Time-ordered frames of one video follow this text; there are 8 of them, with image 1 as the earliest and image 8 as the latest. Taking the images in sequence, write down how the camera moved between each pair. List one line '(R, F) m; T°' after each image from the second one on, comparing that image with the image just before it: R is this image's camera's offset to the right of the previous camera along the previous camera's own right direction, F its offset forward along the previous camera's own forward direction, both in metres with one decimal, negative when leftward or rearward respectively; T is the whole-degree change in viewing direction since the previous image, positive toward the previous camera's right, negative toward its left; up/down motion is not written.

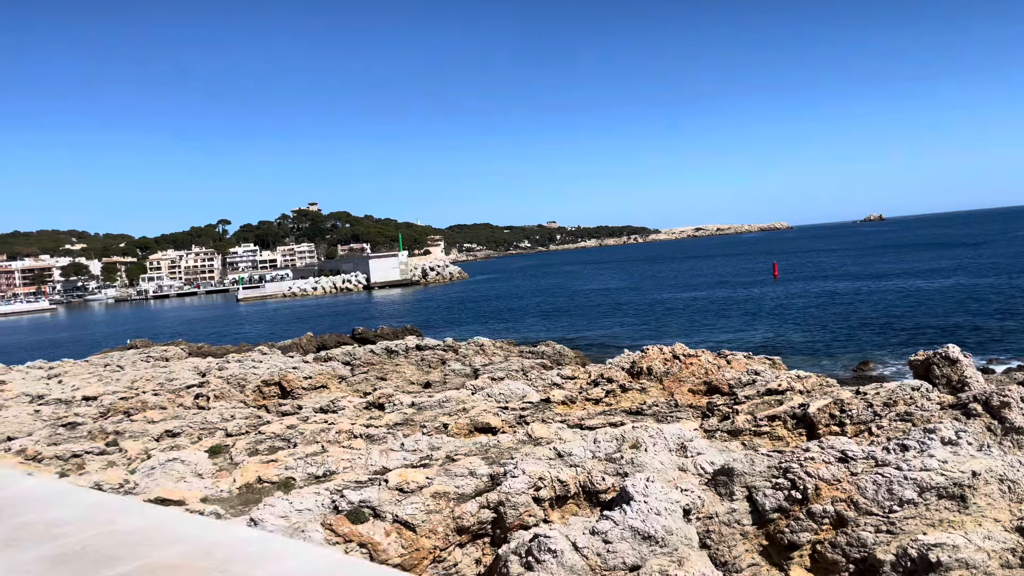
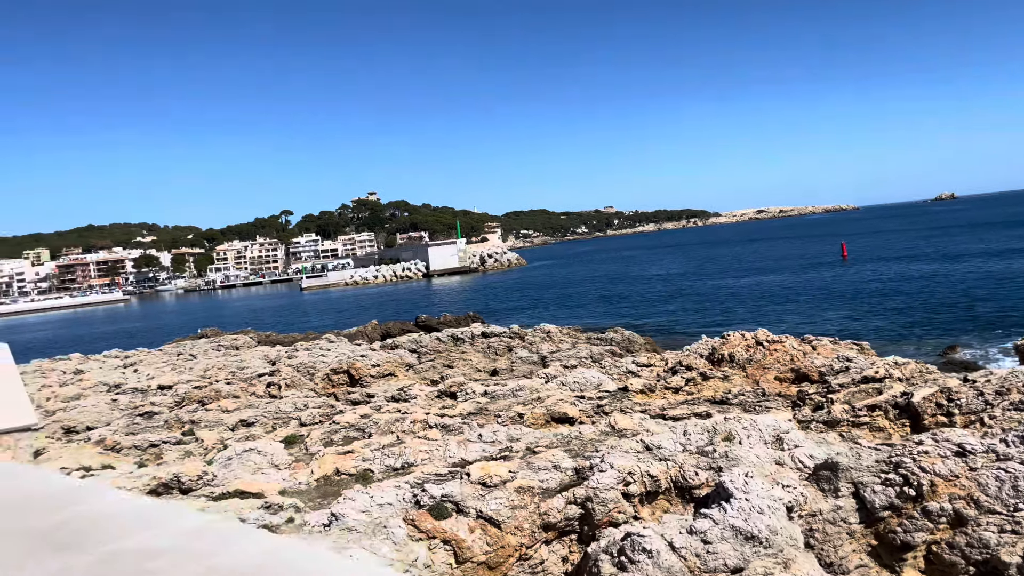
(-0.3, +0.5) m; -4°
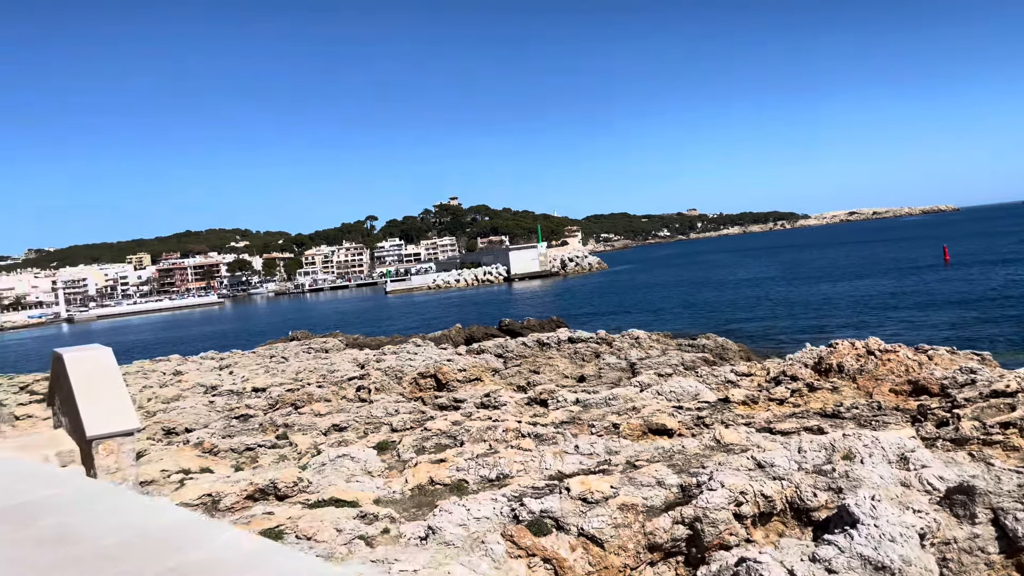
(-0.2, +0.4) m; -6°
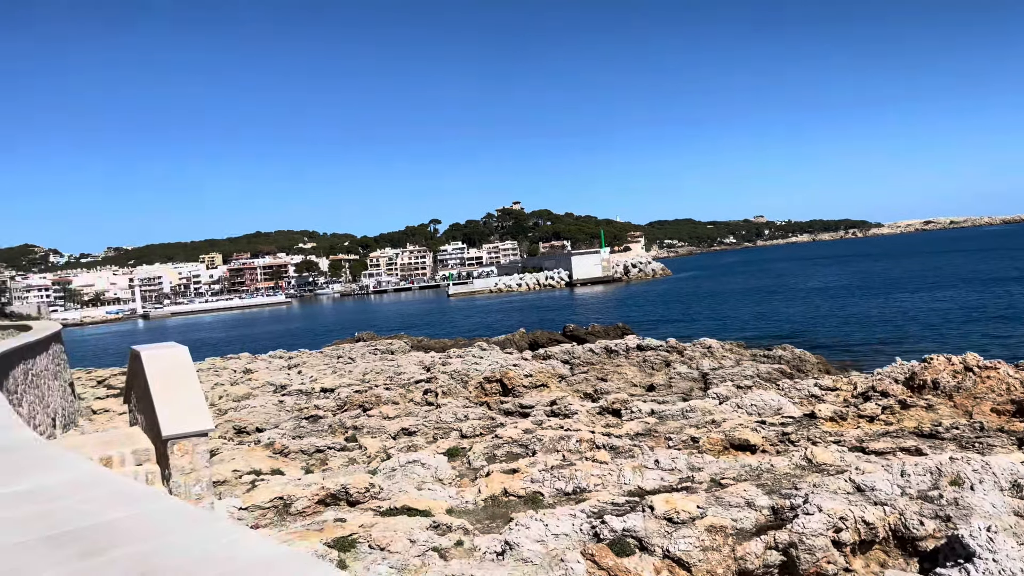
(-0.2, +0.4) m; -4°
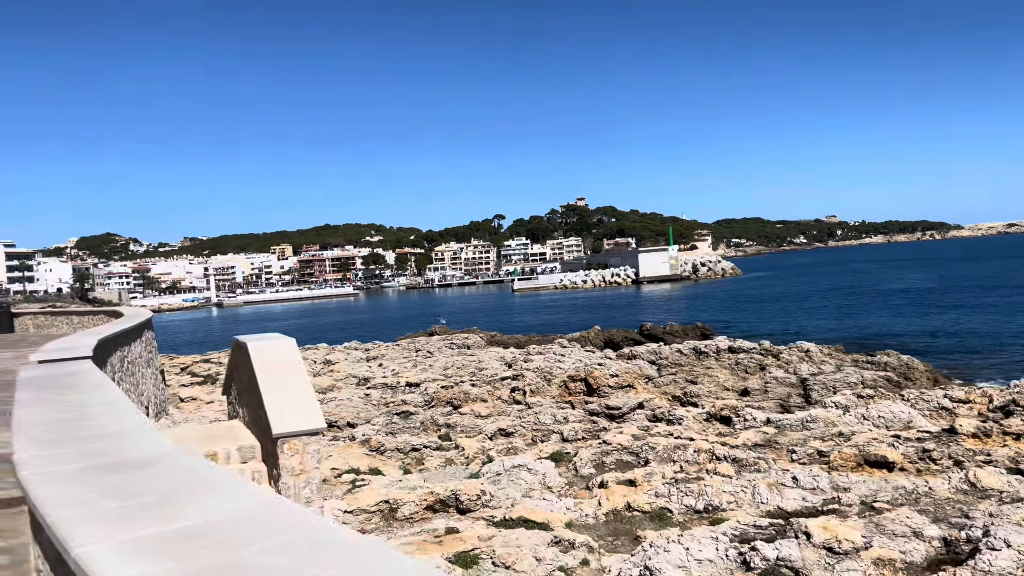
(-0.7, +0.7) m; -4°
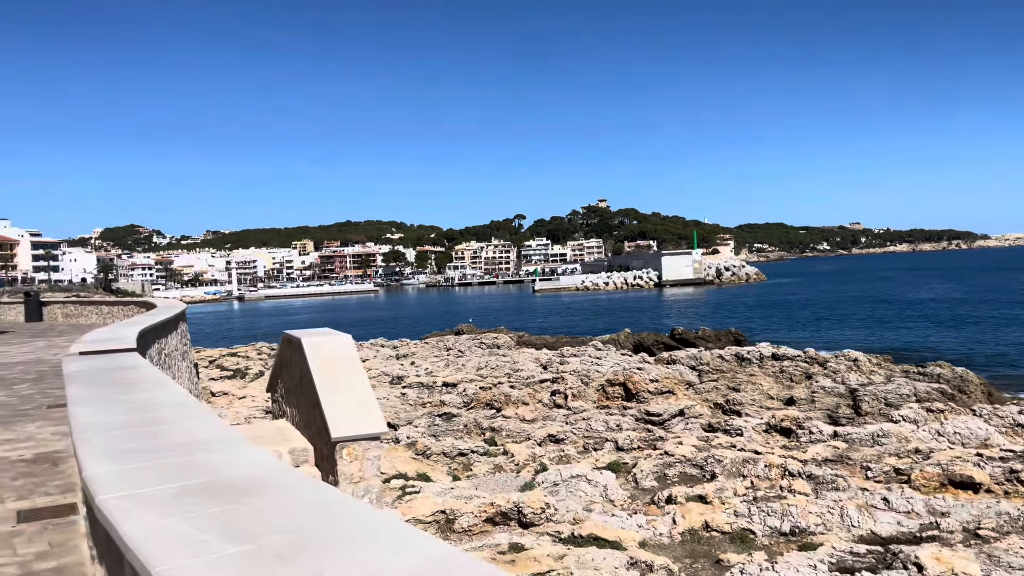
(-0.5, +0.6) m; -1°
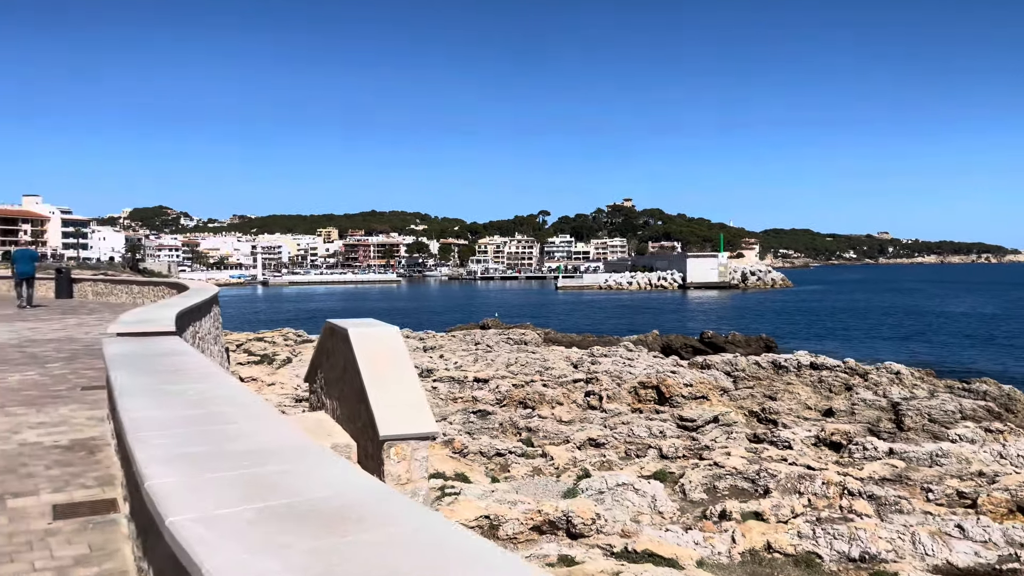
(-0.4, +0.4) m; -1°
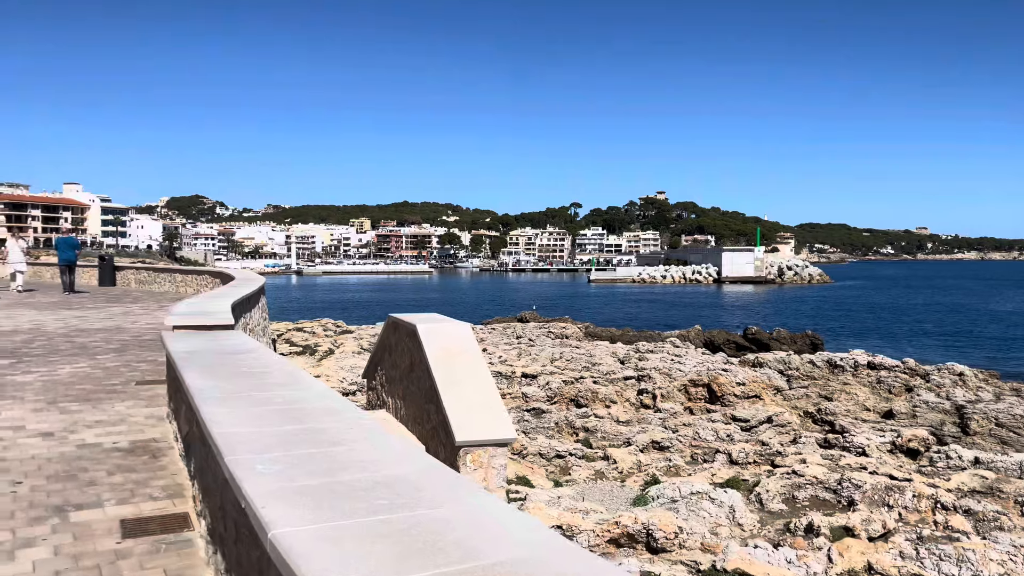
(-0.4, +0.5) m; -2°
